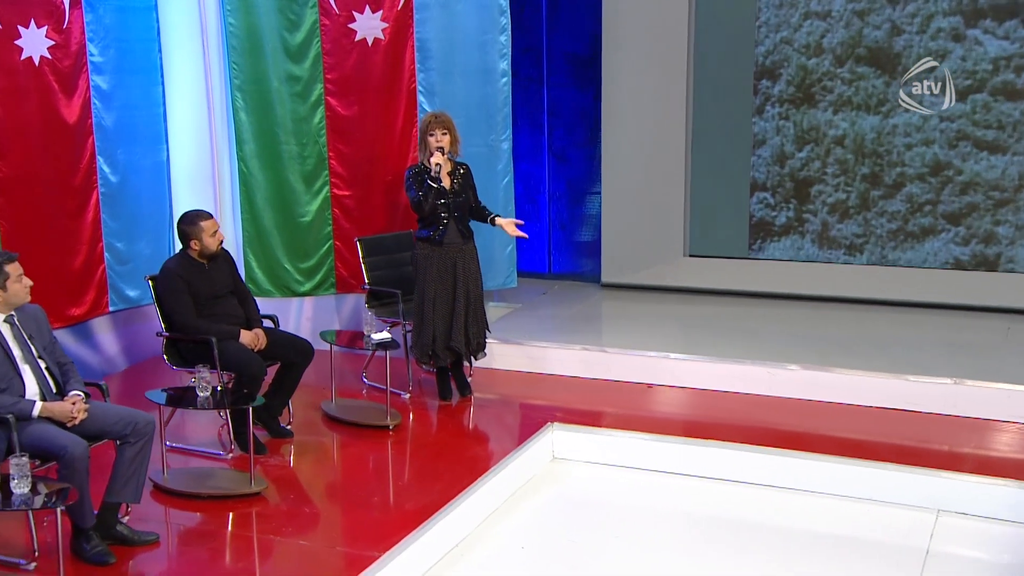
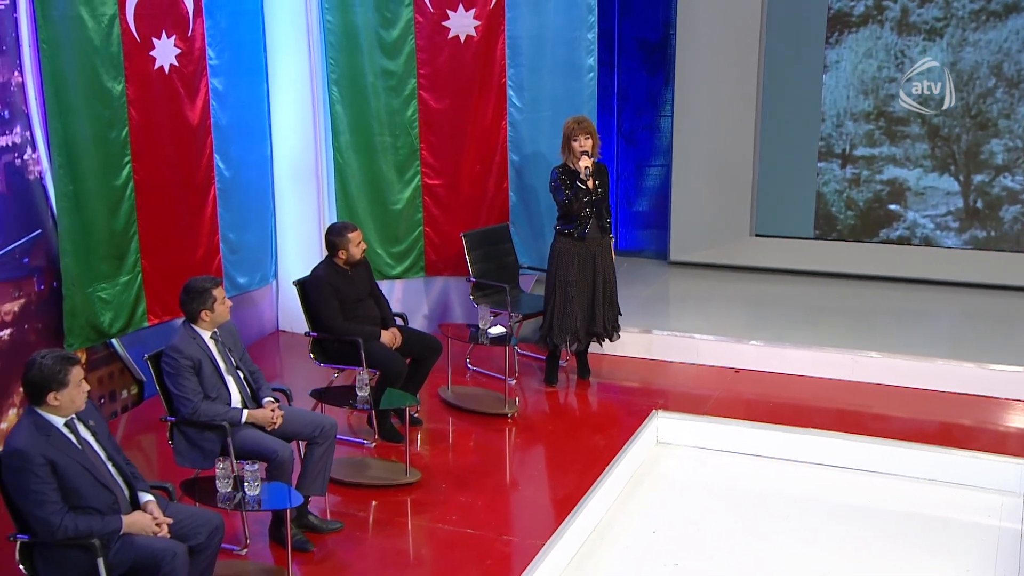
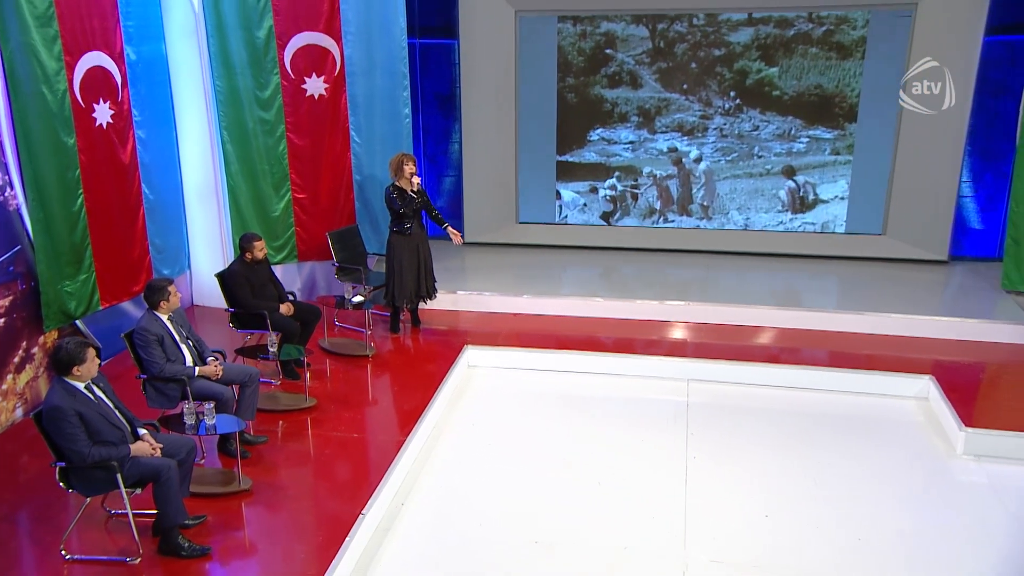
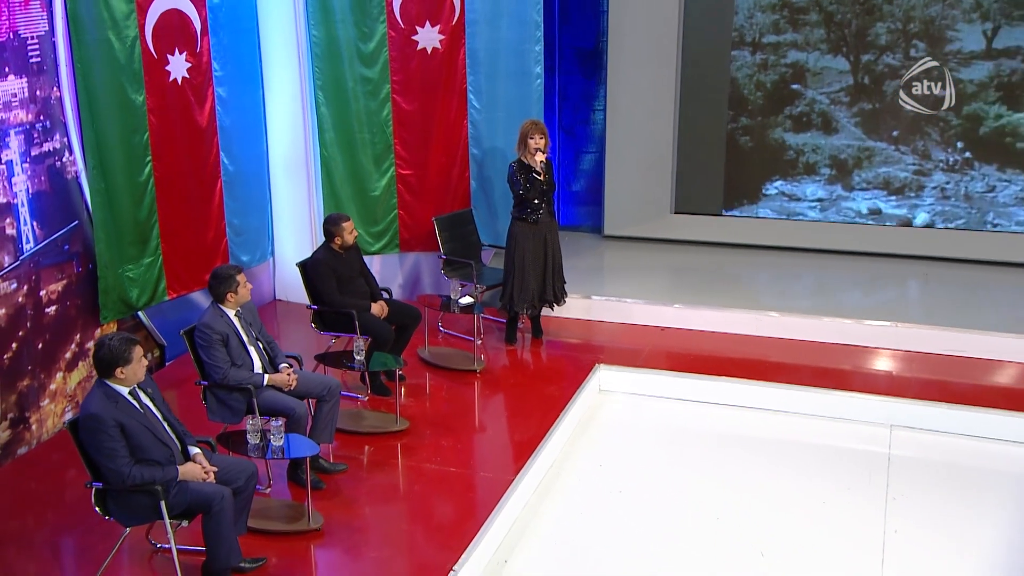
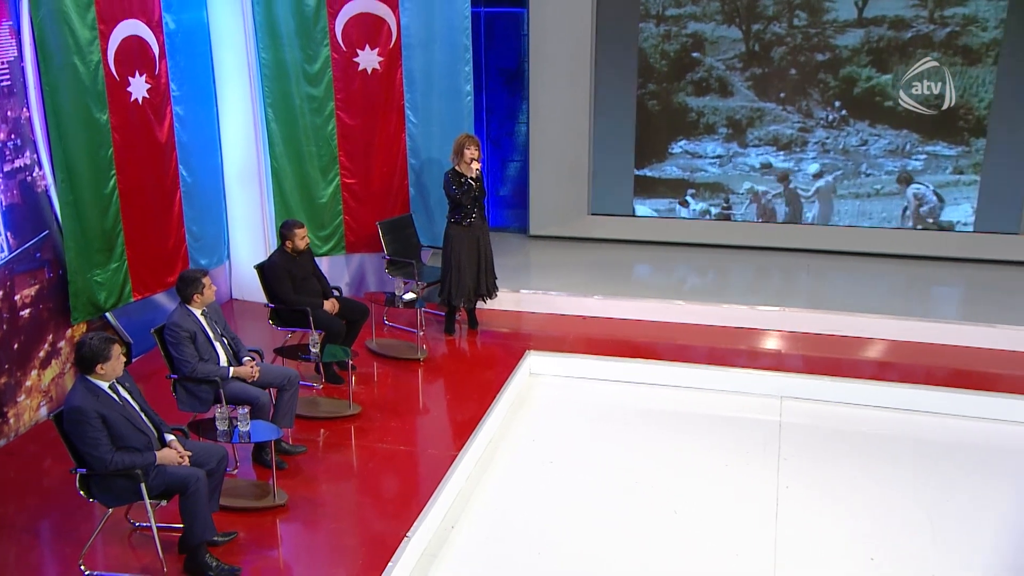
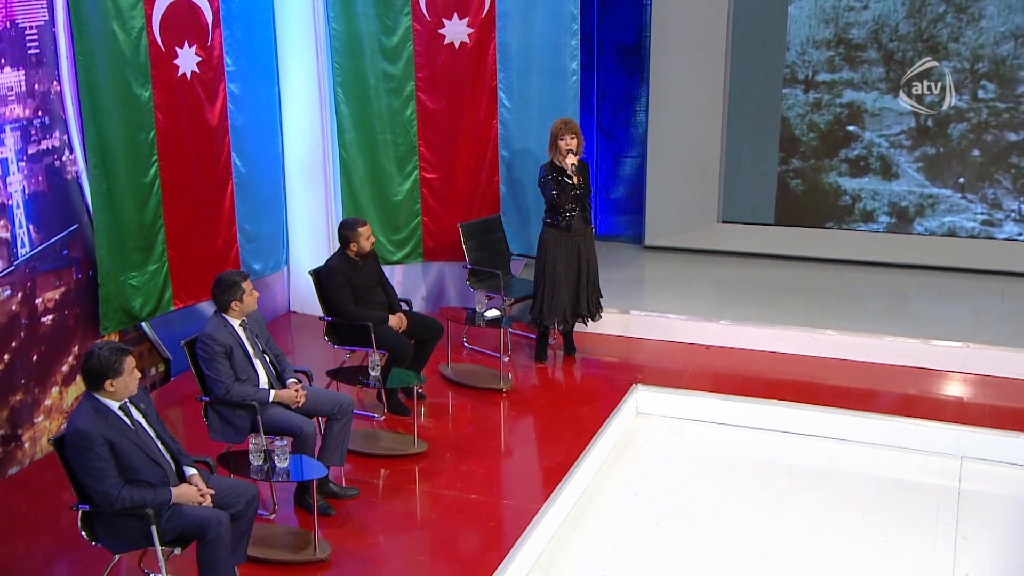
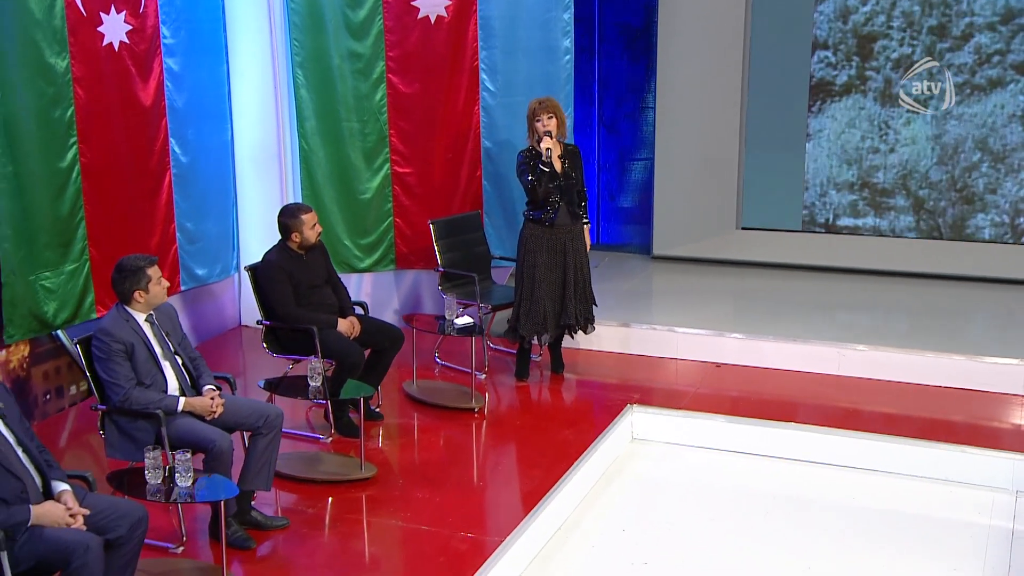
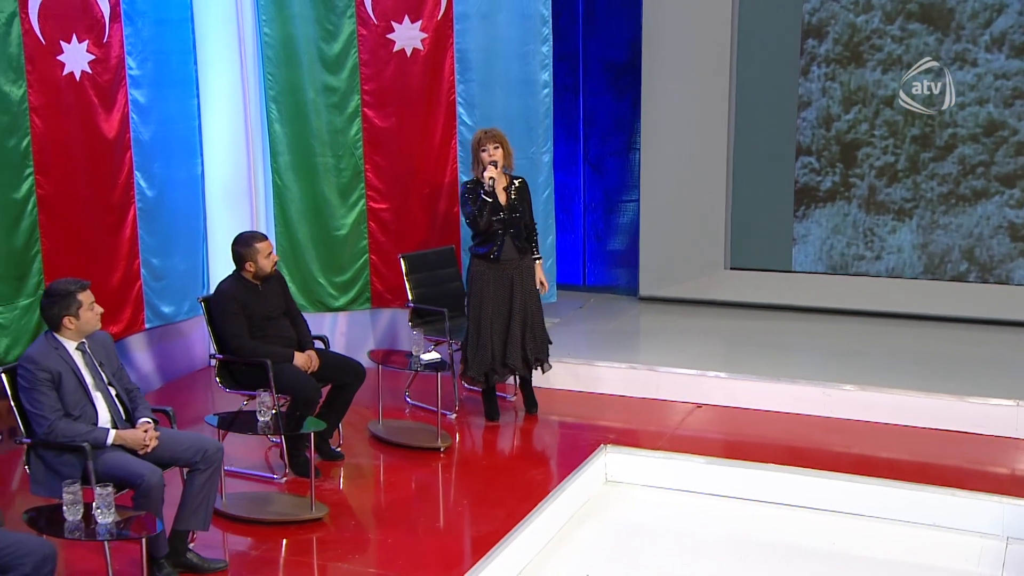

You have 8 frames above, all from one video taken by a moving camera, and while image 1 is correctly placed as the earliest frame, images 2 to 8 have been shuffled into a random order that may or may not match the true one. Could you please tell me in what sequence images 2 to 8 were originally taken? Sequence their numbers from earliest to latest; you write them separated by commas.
8, 7, 2, 6, 4, 5, 3
